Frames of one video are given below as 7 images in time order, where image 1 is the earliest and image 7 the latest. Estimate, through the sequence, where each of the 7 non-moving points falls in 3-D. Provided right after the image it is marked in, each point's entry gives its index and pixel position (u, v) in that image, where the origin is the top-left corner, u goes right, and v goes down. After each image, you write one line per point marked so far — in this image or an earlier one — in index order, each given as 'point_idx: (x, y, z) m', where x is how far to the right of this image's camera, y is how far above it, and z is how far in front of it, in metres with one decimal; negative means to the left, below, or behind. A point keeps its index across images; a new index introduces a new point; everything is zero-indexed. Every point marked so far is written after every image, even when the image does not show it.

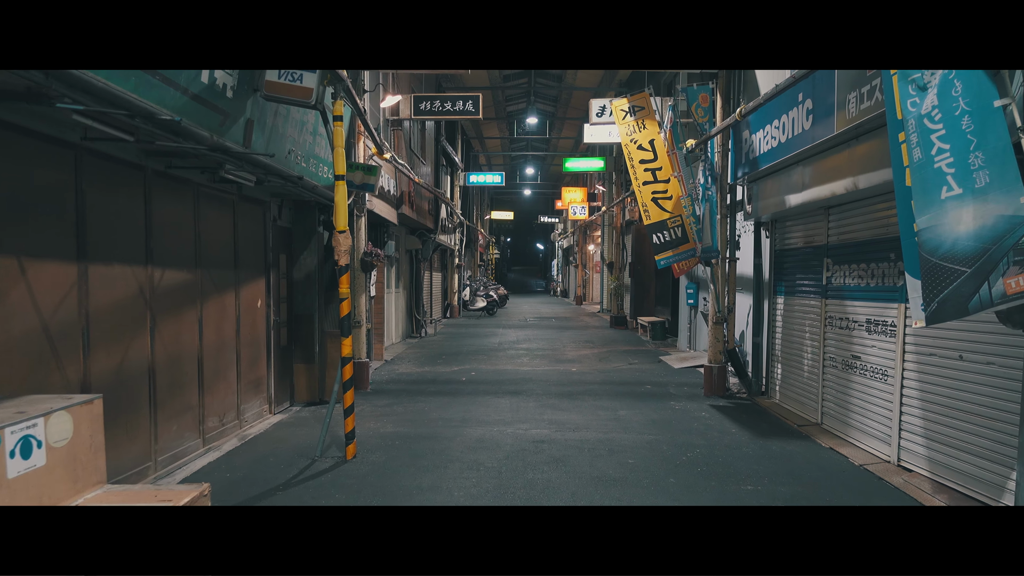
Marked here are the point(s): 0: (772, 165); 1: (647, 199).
0: (+3.3, +1.5, +6.8) m
1: (+2.0, +1.3, +7.9) m
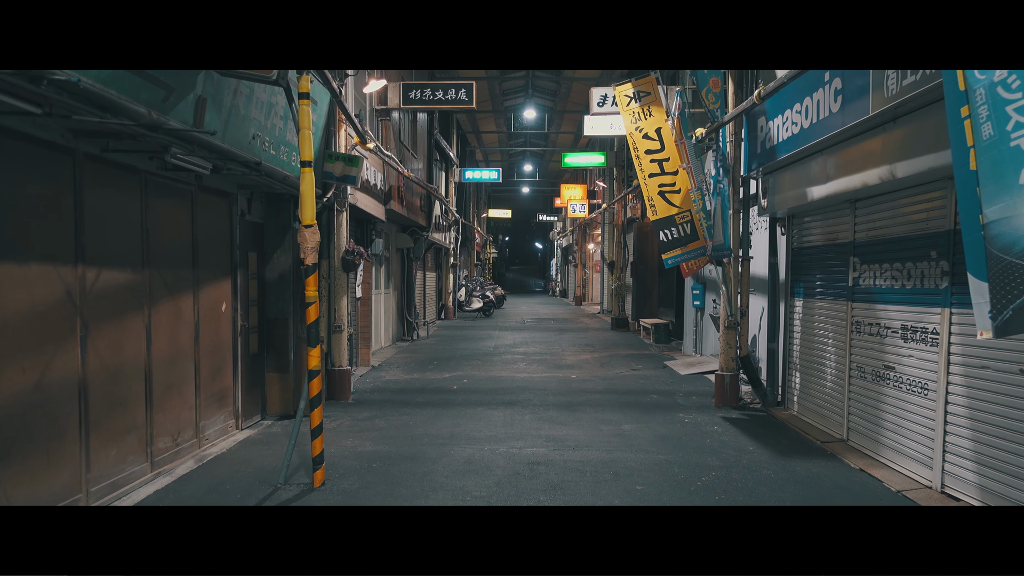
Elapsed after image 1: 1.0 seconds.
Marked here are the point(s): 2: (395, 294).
0: (+3.2, +1.5, +6.2) m
1: (+1.9, +1.3, +7.3) m
2: (-2.8, -0.1, +12.9) m
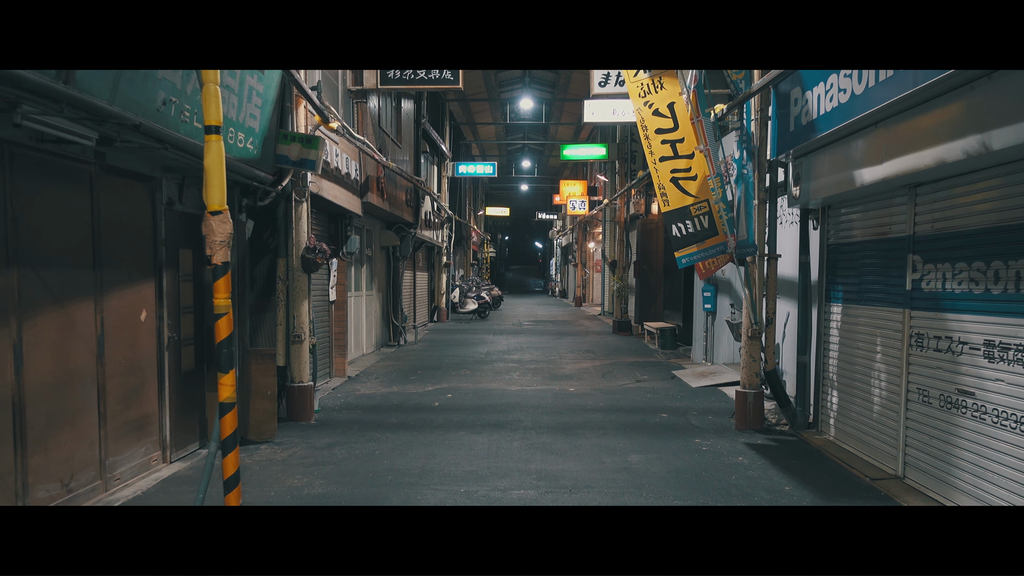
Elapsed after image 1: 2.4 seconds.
0: (+3.1, +1.5, +5.2) m
1: (+1.8, +1.2, +6.2) m
2: (-2.9, -0.2, +11.9) m
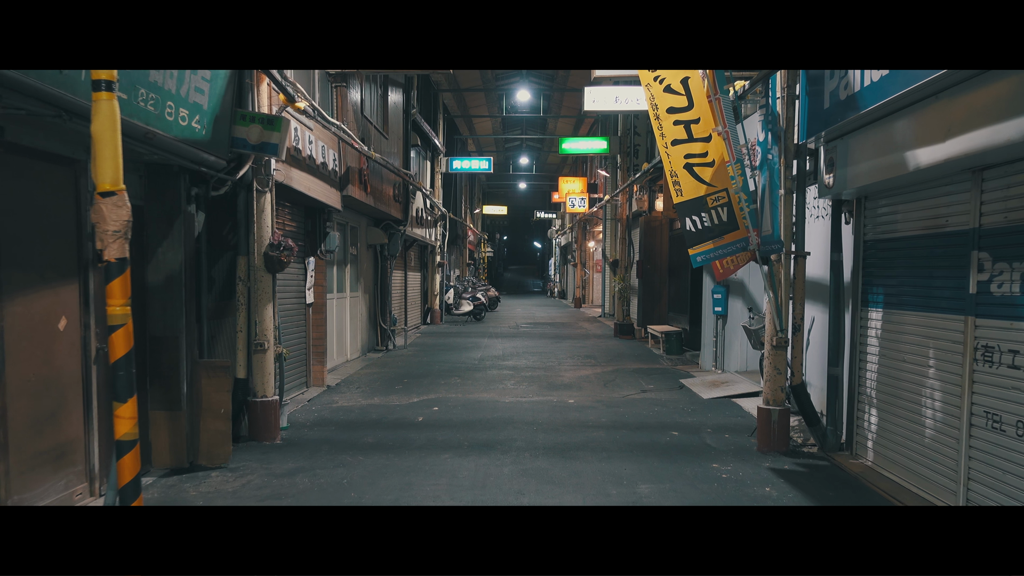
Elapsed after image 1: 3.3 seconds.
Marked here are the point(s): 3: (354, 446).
0: (+3.0, +1.5, +4.4) m
1: (+1.7, +1.2, +5.5) m
2: (-3.0, -0.2, +11.1) m
3: (-1.6, -1.6, +5.5) m
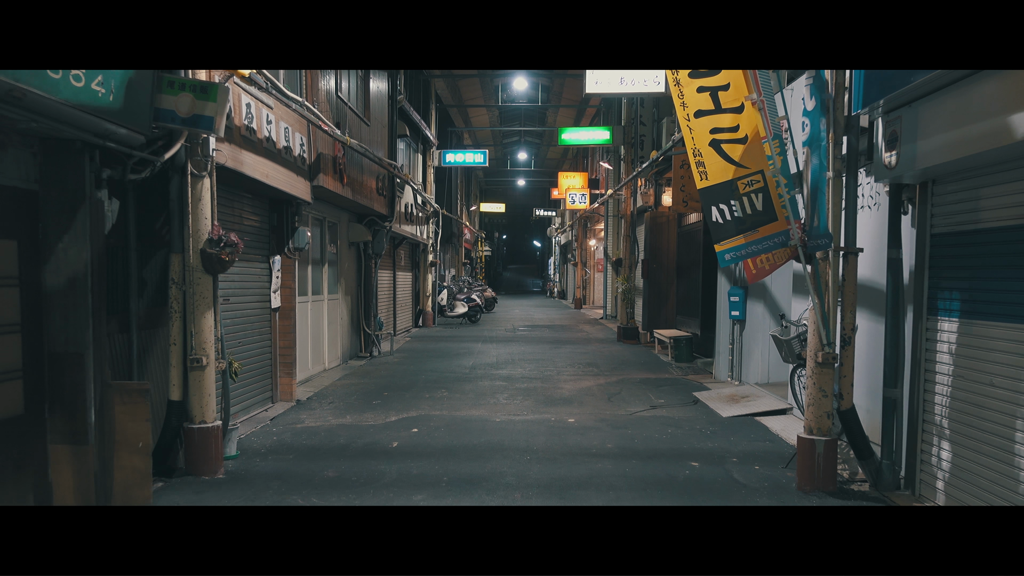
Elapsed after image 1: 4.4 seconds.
0: (+2.9, +1.4, +3.5) m
1: (+1.6, +1.2, +4.6) m
2: (-3.1, -0.2, +10.2) m
3: (-1.7, -1.7, +4.6) m
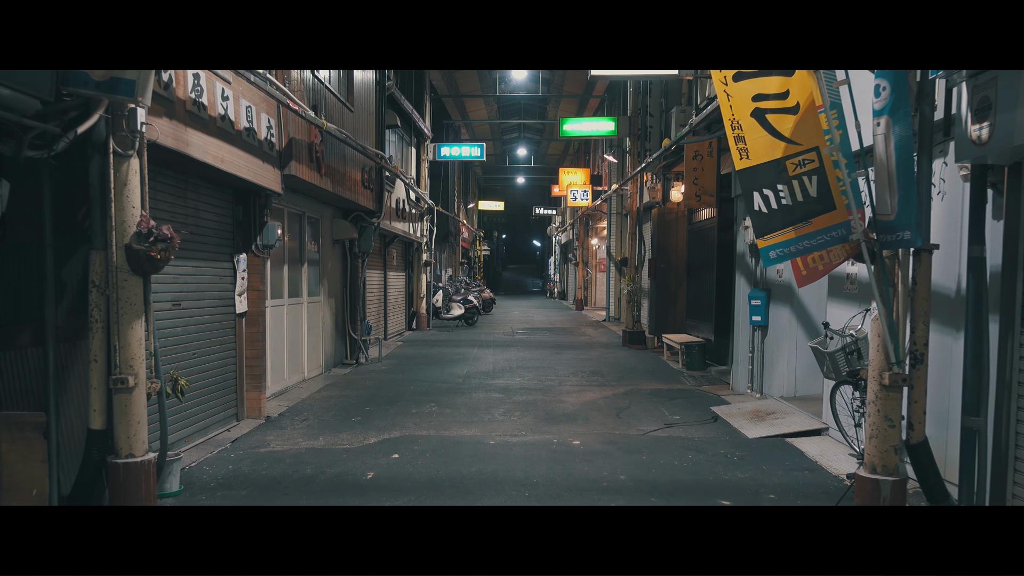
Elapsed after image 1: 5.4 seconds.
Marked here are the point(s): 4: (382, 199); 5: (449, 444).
0: (+2.8, +1.4, +2.7) m
1: (+1.6, +1.2, +3.7) m
2: (-3.2, -0.2, +9.4) m
3: (-1.7, -1.7, +3.8) m
4: (-2.6, +1.8, +10.7) m
5: (-0.6, -1.6, +5.6) m
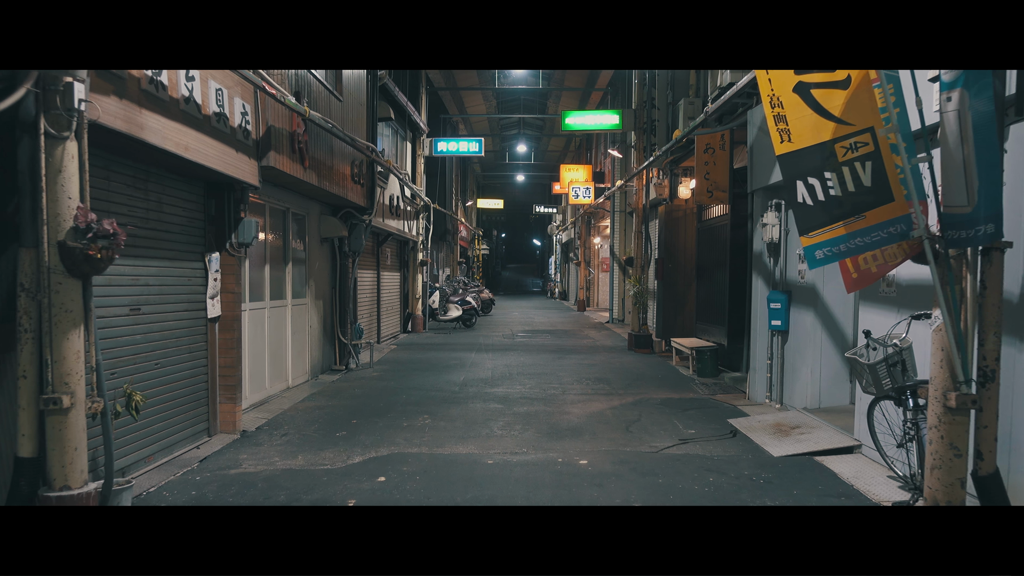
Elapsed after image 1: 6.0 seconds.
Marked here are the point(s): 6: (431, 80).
0: (+2.8, +1.4, +2.1) m
1: (+1.6, +1.1, +3.2) m
2: (-3.2, -0.3, +8.8) m
3: (-1.7, -1.7, +3.2) m
4: (-2.6, +1.7, +10.2) m
5: (-0.6, -1.6, +5.1) m
6: (-2.3, +5.8, +15.1) m
